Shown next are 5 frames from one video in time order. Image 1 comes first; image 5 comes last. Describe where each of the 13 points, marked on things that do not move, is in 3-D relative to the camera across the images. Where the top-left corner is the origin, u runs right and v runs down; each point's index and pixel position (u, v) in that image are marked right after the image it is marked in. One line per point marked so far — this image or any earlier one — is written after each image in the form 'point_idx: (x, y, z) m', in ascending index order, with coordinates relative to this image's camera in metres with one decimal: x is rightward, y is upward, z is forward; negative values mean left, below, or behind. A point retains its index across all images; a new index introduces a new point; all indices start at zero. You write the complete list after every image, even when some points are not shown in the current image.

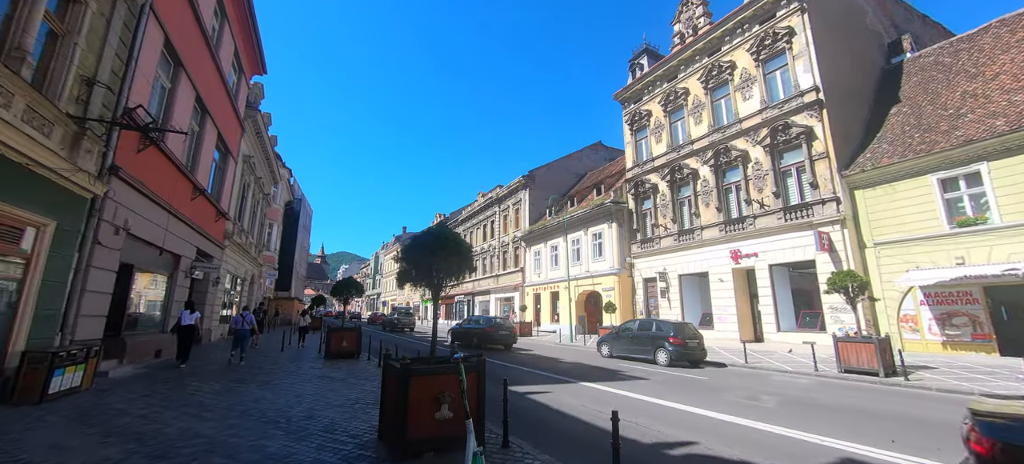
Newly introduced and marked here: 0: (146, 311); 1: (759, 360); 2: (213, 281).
0: (-10.9, -2.4, +12.2) m
1: (+8.8, -4.6, +14.4) m
2: (-12.7, -2.1, +17.4) m
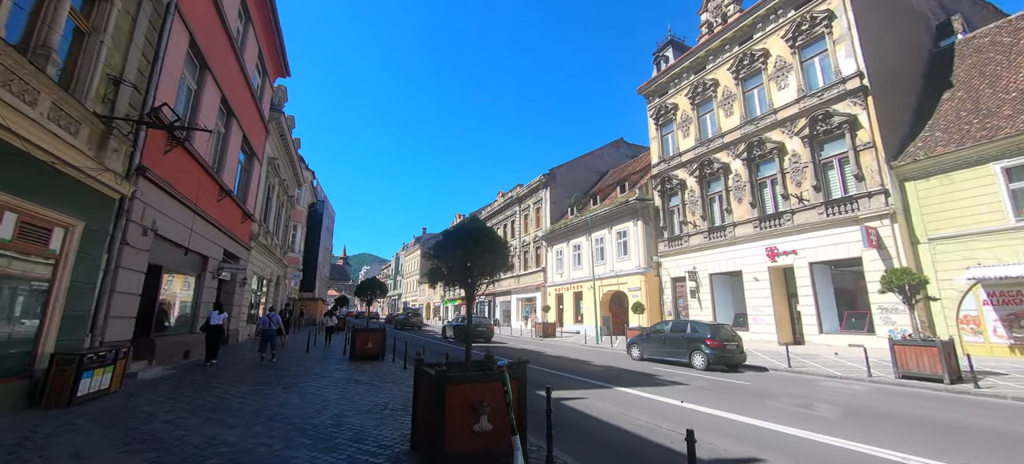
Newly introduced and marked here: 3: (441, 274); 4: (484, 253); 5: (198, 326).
0: (-10.0, -2.4, +12.2) m
1: (+9.7, -4.4, +13.6) m
2: (-11.7, -2.1, +17.6) m
3: (-1.1, -0.7, +6.4) m
4: (-0.4, -0.3, +6.0) m
5: (-10.4, -3.2, +13.6) m
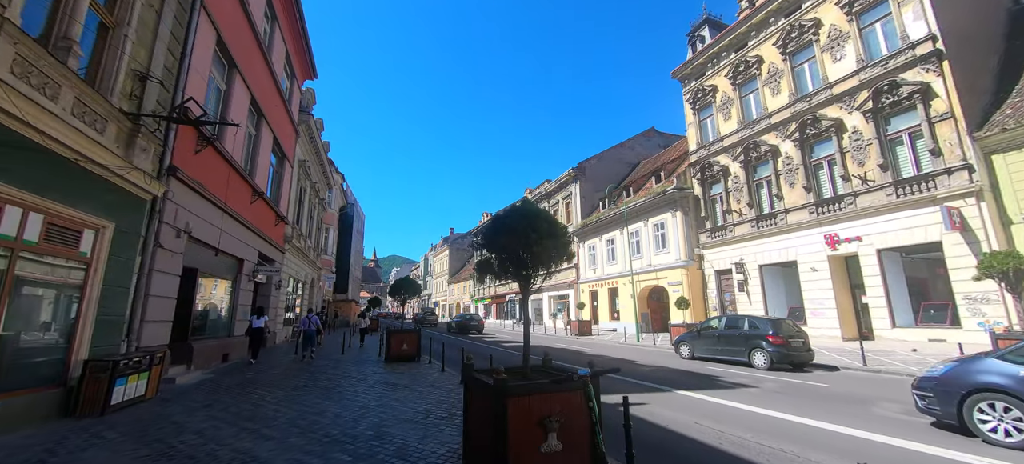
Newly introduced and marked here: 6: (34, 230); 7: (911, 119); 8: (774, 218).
0: (-8.8, -2.5, +12.1) m
1: (+11.0, -3.9, +12.2) m
2: (-10.1, -2.2, +17.5) m
3: (-0.3, -0.5, +5.7) m
4: (+0.3, -0.1, +5.3) m
5: (-9.1, -3.2, +13.5) m
6: (-6.8, 0.0, +5.8) m
7: (+14.5, +4.1, +14.8) m
8: (+12.4, +0.7, +19.3) m
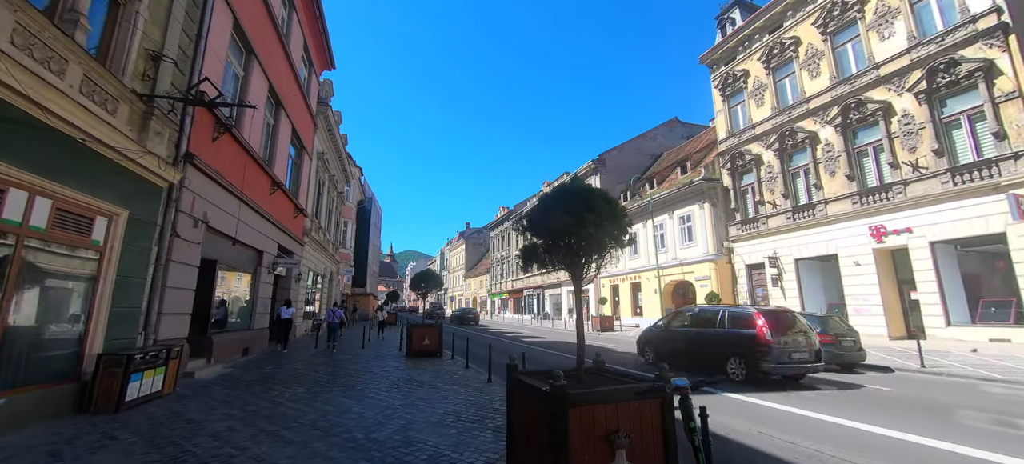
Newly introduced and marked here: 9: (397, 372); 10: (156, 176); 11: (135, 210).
0: (-8.1, -2.3, +11.8) m
1: (+11.7, -3.6, +11.2) m
2: (-9.2, -1.9, +17.3) m
3: (+0.2, -0.3, +5.2) m
4: (+0.8, +0.1, +4.7) m
5: (-8.3, -3.0, +13.3) m
6: (-6.2, +0.2, +5.4) m
7: (+15.4, +4.4, +13.7) m
8: (+13.4, +1.0, +18.2) m
9: (-2.8, -3.4, +9.9) m
10: (-6.4, +1.0, +7.3) m
11: (-6.4, +0.4, +6.9) m
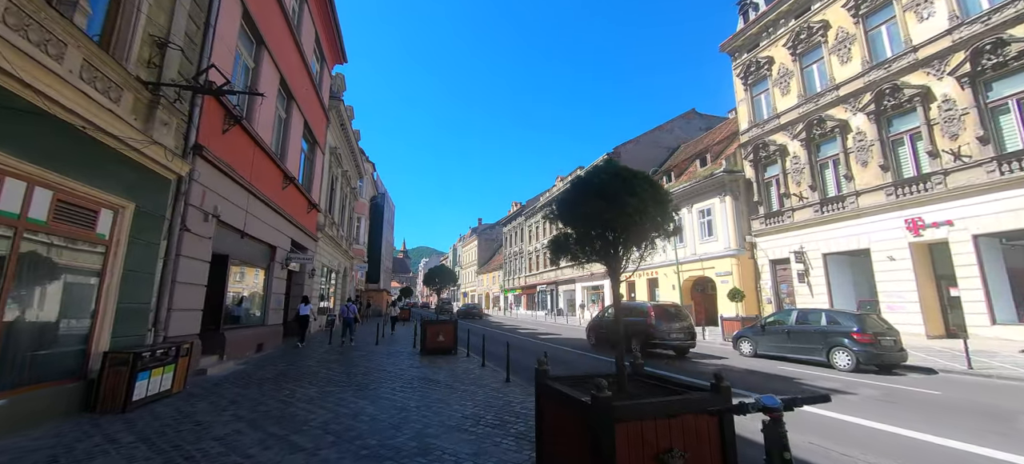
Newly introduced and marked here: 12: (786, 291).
0: (-7.6, -2.1, +11.7) m
1: (+12.2, -3.4, +10.5) m
2: (-8.5, -1.7, +17.2) m
3: (+0.5, -0.2, +4.7) m
4: (+1.1, +0.2, +4.2) m
5: (-7.8, -2.8, +13.1) m
6: (-5.9, +0.3, +5.2) m
7: (+15.9, +4.7, +12.7) m
8: (+14.1, +1.3, +17.4) m
9: (-2.4, -3.3, +9.6) m
10: (-6.0, +1.1, +7.1) m
11: (-6.1, +0.5, +6.7) m
12: (+13.4, -2.9, +20.0) m
